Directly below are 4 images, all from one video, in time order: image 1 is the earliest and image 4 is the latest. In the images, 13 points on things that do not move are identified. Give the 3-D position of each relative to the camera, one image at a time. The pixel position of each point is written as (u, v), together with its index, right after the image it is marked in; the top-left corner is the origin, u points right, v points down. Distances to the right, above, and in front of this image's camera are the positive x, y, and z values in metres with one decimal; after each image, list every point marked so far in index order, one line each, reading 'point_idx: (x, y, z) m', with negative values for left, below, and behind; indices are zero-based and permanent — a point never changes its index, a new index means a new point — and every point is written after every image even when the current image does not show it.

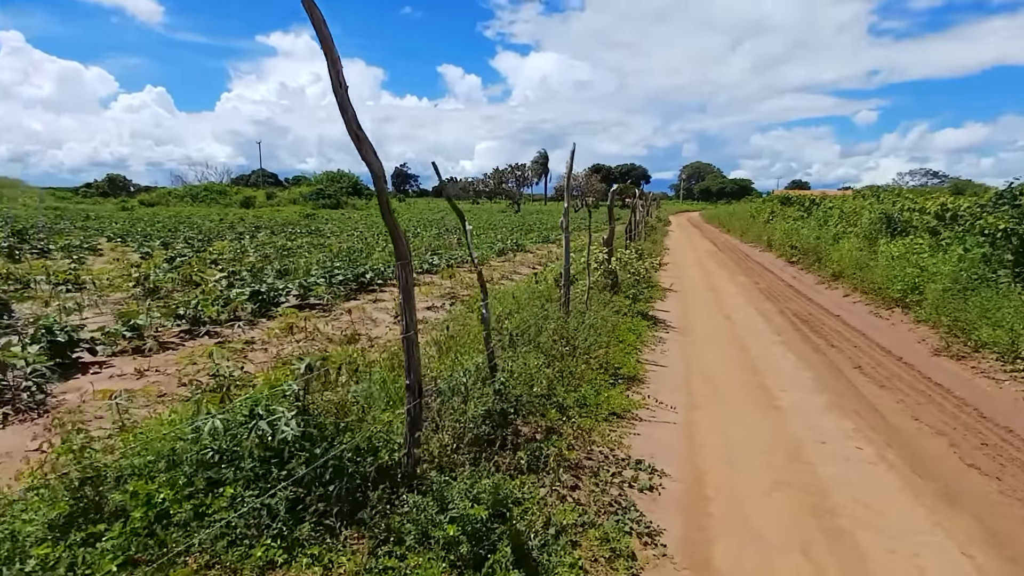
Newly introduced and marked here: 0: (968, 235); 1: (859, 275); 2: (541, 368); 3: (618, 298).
0: (+10.6, +1.3, +13.1) m
1: (+9.6, +0.4, +15.6) m
2: (+0.3, -0.8, +5.8) m
3: (+2.1, -0.2, +11.1) m
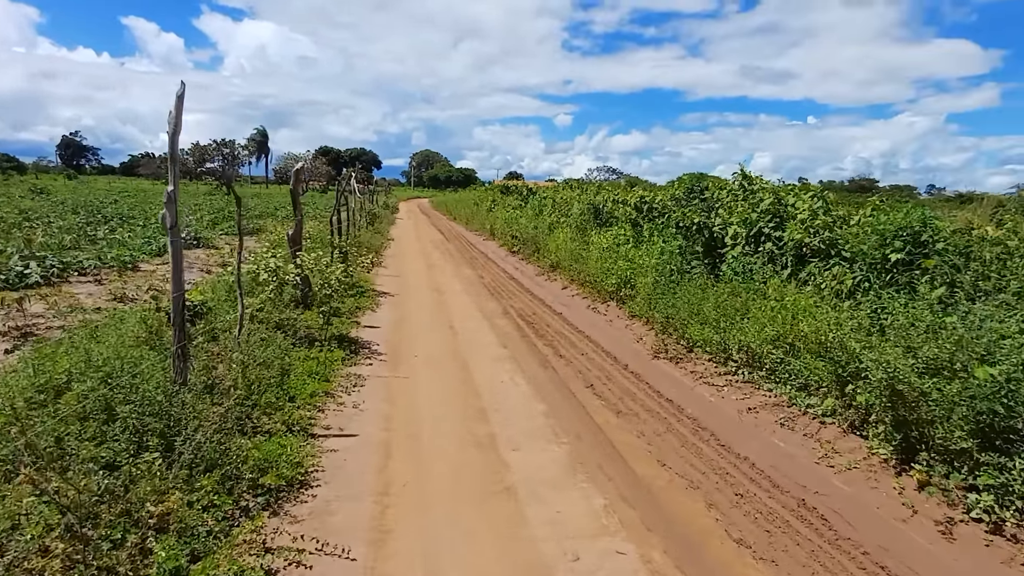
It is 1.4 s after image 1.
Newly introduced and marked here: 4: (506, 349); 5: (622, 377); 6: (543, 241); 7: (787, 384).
0: (+3.7, +1.5, +13.6) m
1: (+1.7, +0.6, +15.4) m
2: (-2.2, -1.2, +2.6) m
3: (-3.0, -0.4, +8.1) m
4: (-0.1, -1.0, +9.1) m
5: (+1.6, -1.3, +8.1) m
6: (+1.1, +1.7, +20.0) m
7: (+3.5, -1.2, +7.2) m
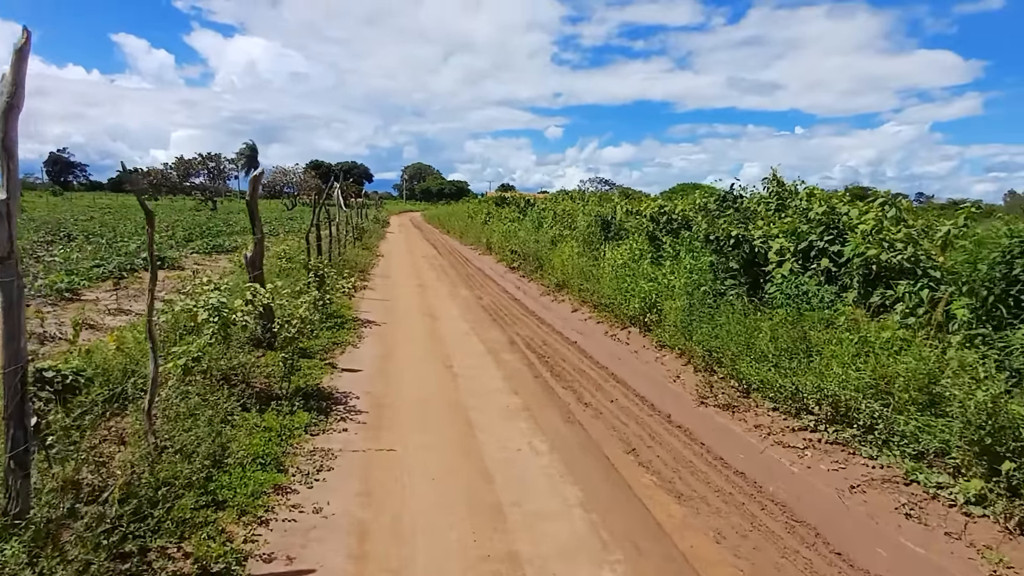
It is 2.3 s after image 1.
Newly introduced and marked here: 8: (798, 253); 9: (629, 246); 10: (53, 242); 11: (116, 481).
0: (+3.8, +1.0, +12.0) m
1: (+1.8, 0.0, +13.7) m
2: (-2.0, -1.5, +0.8) m
3: (-2.8, -0.9, +6.3) m
4: (+0.1, -1.4, +7.4) m
5: (+1.8, -1.7, +6.4) m
6: (+1.1, +1.0, +18.3) m
7: (+3.7, -1.6, +5.4) m
8: (+4.7, +0.6, +9.3) m
9: (+3.0, +1.1, +14.2) m
10: (-14.9, +1.5, +18.3) m
11: (-2.4, -1.1, +3.6) m
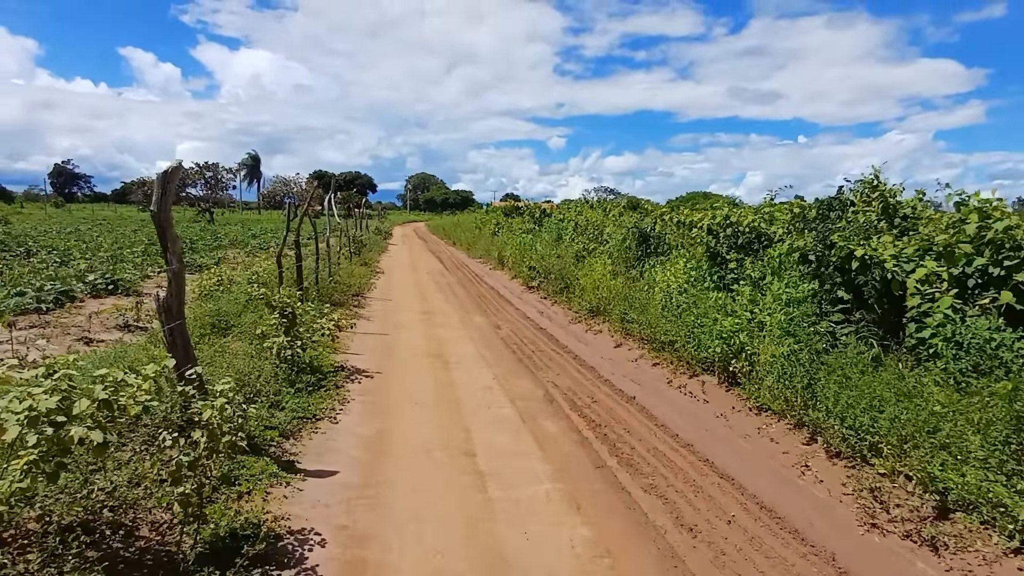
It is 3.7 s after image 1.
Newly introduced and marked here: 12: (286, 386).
0: (+4.3, +0.5, +9.3) m
1: (+2.4, -0.5, +11.0) m
2: (-1.5, -1.9, -1.9) m
3: (-2.3, -1.4, +3.6) m
4: (+0.6, -1.9, +4.7) m
5: (+2.3, -2.1, +3.7) m
6: (+1.7, +0.4, +15.7) m
7: (+4.2, -2.0, +2.7) m
8: (+5.2, +0.1, +6.6) m
9: (+3.5, +0.5, +11.5) m
10: (-14.4, +0.8, +15.8) m
11: (-2.0, -1.5, +0.9) m
12: (-2.6, -1.1, +6.5) m
